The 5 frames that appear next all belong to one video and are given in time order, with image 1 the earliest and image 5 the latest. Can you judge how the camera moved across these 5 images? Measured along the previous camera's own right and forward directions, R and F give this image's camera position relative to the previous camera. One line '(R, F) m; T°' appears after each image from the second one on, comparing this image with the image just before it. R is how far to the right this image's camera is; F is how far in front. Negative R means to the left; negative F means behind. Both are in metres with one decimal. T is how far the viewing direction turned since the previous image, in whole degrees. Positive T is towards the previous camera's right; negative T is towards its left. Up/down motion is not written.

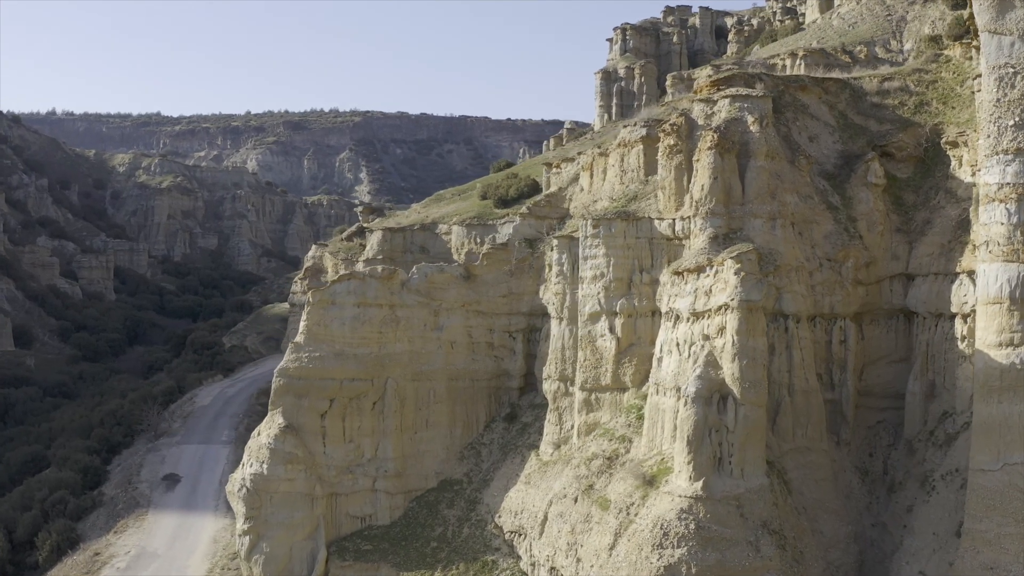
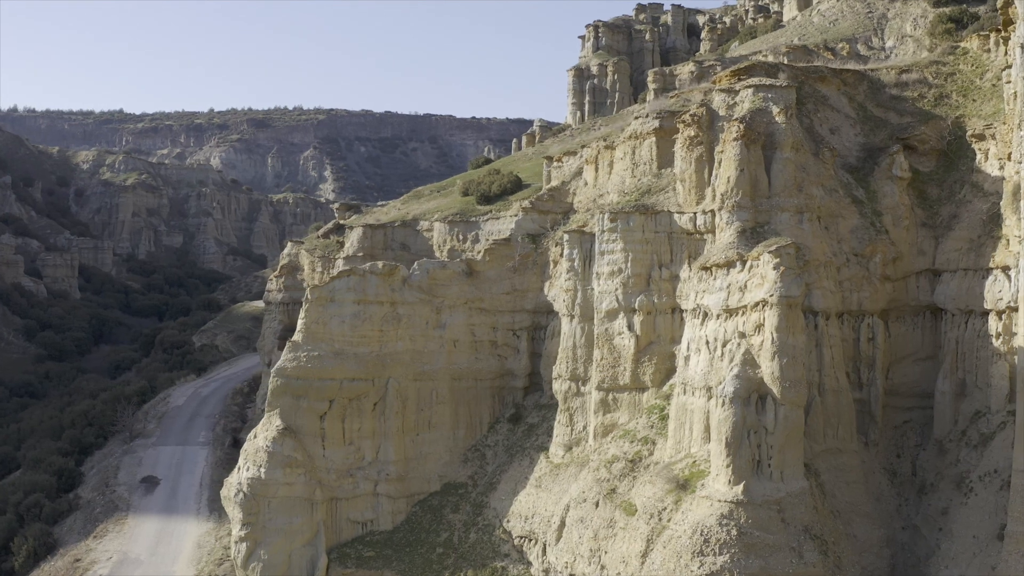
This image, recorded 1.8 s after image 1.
(-1.0, +0.9) m; +2°
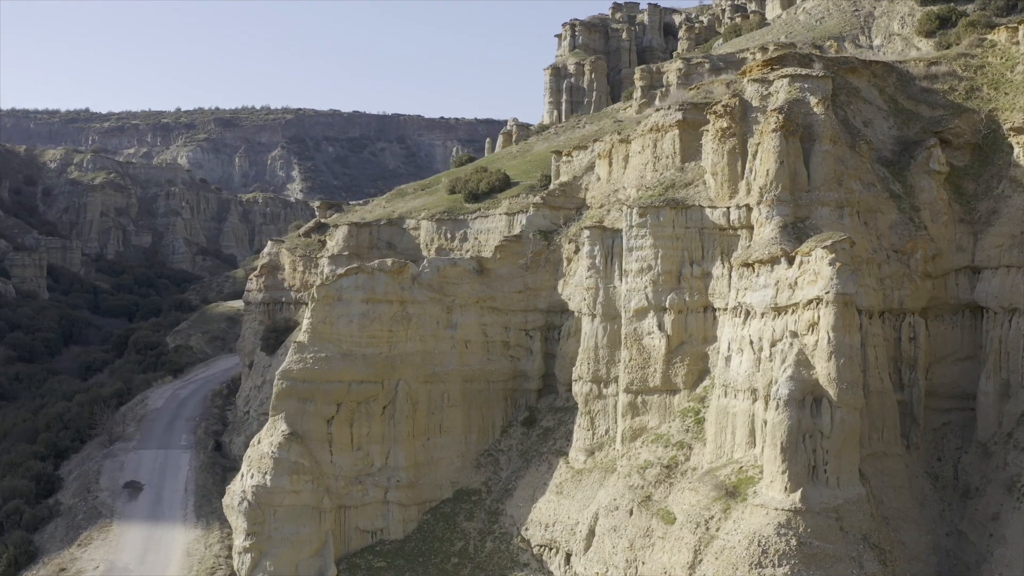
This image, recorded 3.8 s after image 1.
(-1.1, +1.0) m; +2°
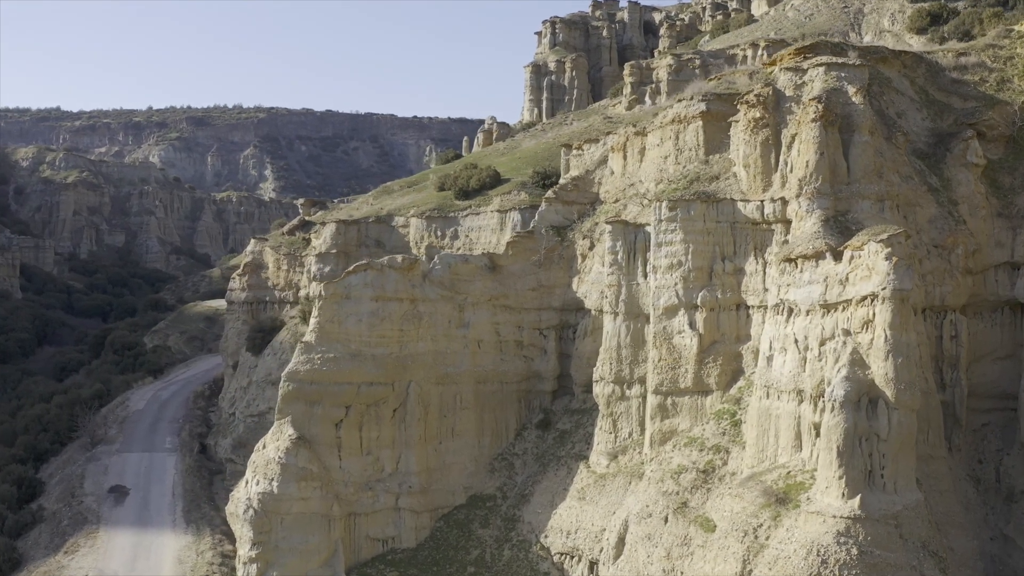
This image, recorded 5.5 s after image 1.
(-1.0, +0.9) m; +1°
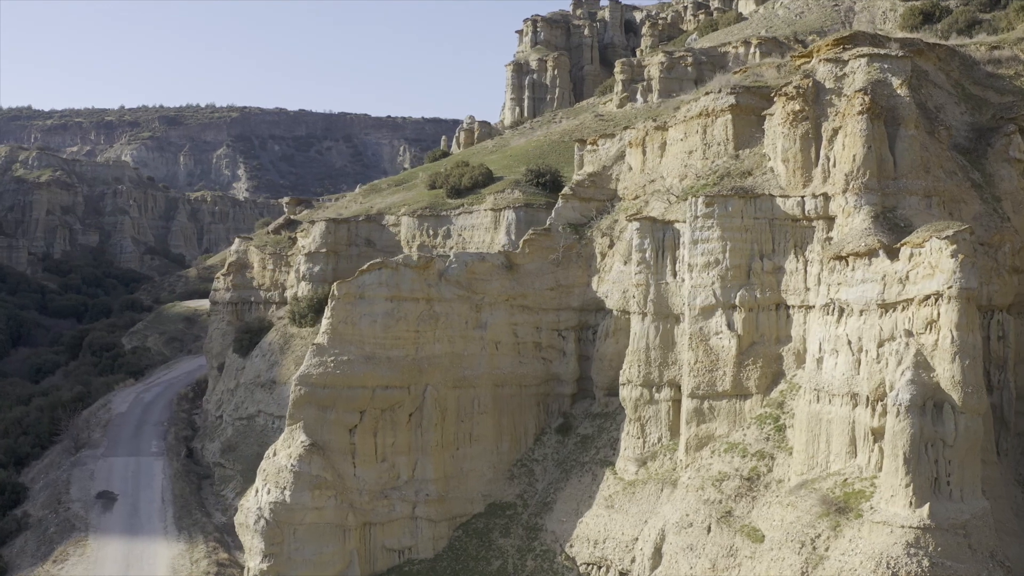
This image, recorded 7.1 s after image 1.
(-1.0, +0.9) m; +1°
